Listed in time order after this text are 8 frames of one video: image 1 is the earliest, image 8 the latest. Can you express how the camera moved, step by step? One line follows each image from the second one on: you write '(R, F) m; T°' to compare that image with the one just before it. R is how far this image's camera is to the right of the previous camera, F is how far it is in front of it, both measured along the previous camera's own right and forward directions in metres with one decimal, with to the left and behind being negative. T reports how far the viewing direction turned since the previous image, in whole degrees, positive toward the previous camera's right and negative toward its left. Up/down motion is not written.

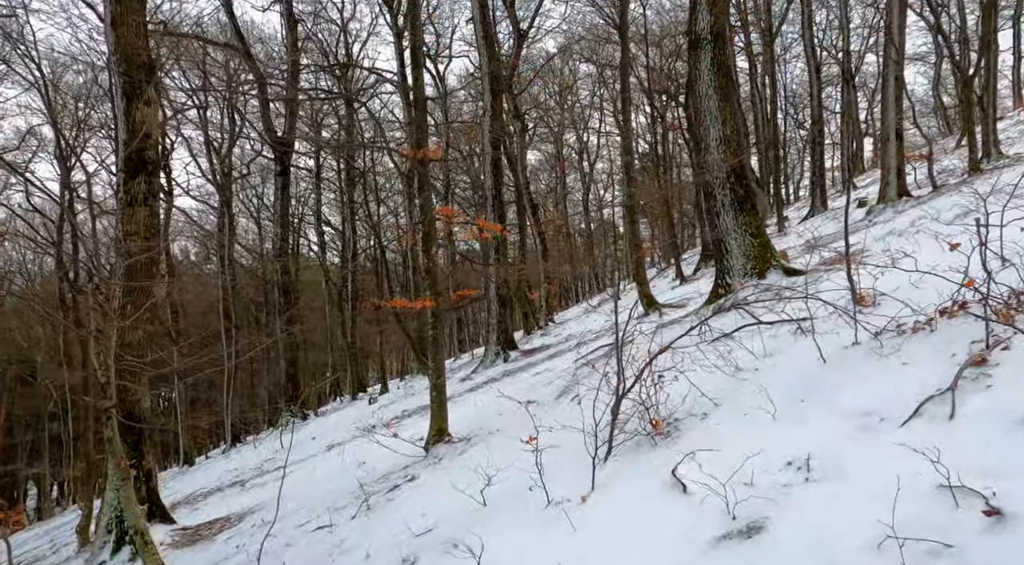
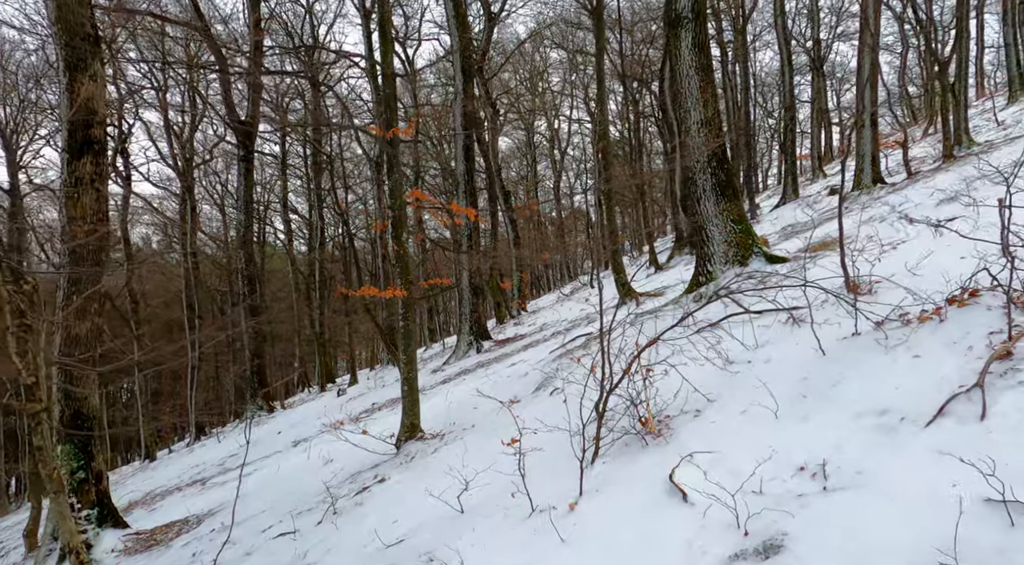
(0.0, +0.4) m; +2°
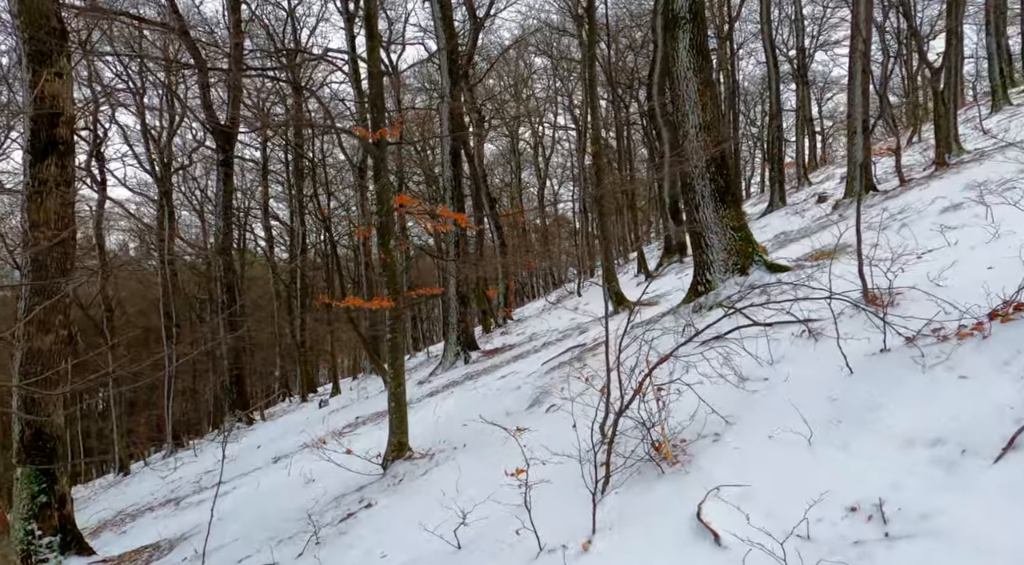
(-0.1, +0.4) m; +1°
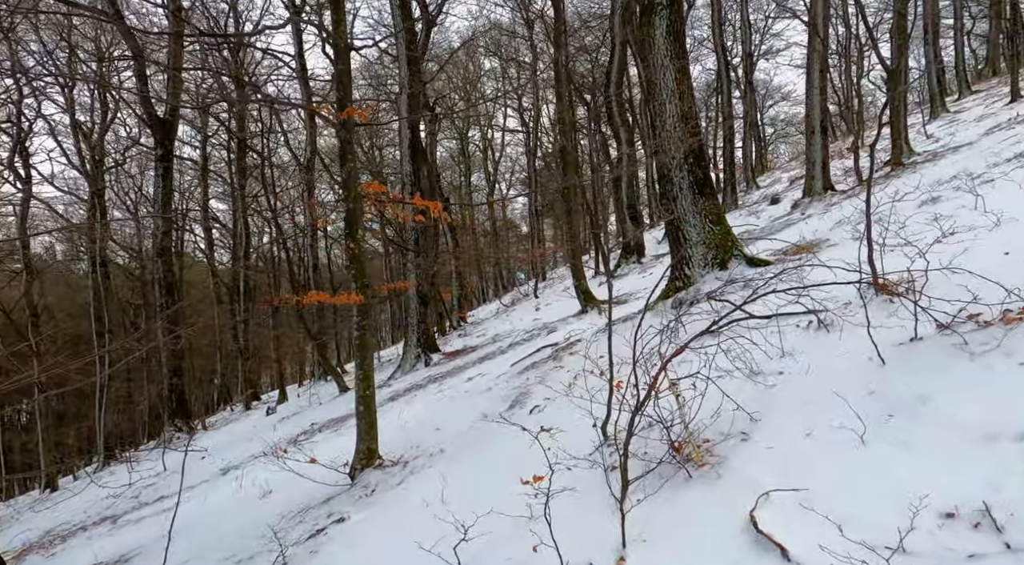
(-0.3, +0.5) m; +4°
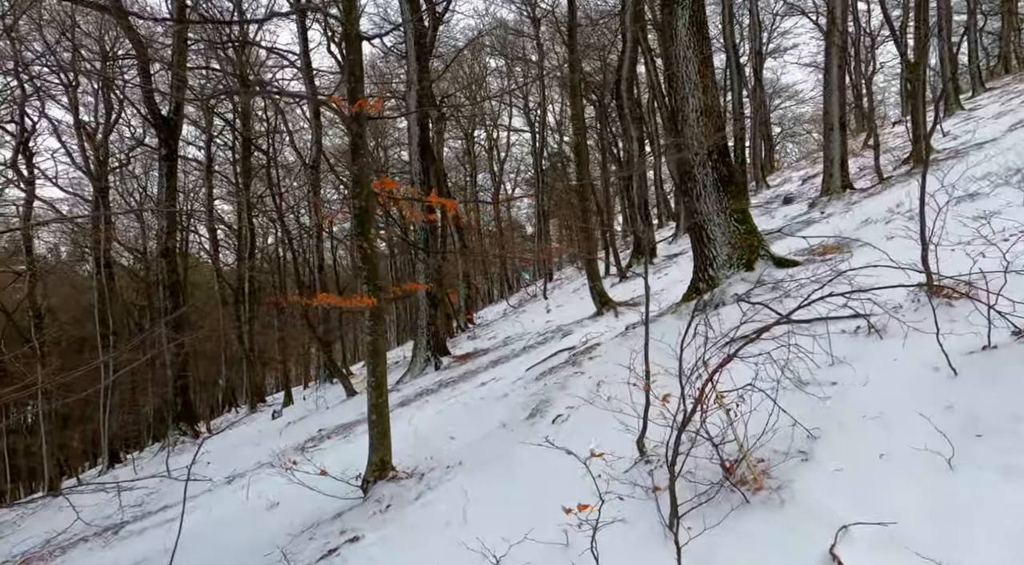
(-0.1, +0.4) m; 0°
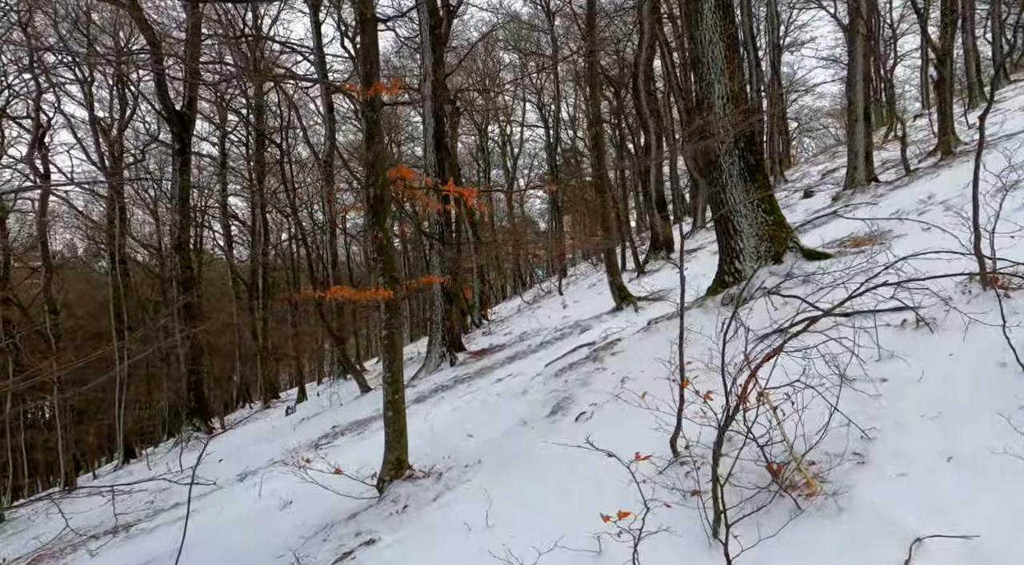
(-0.1, +0.3) m; -1°
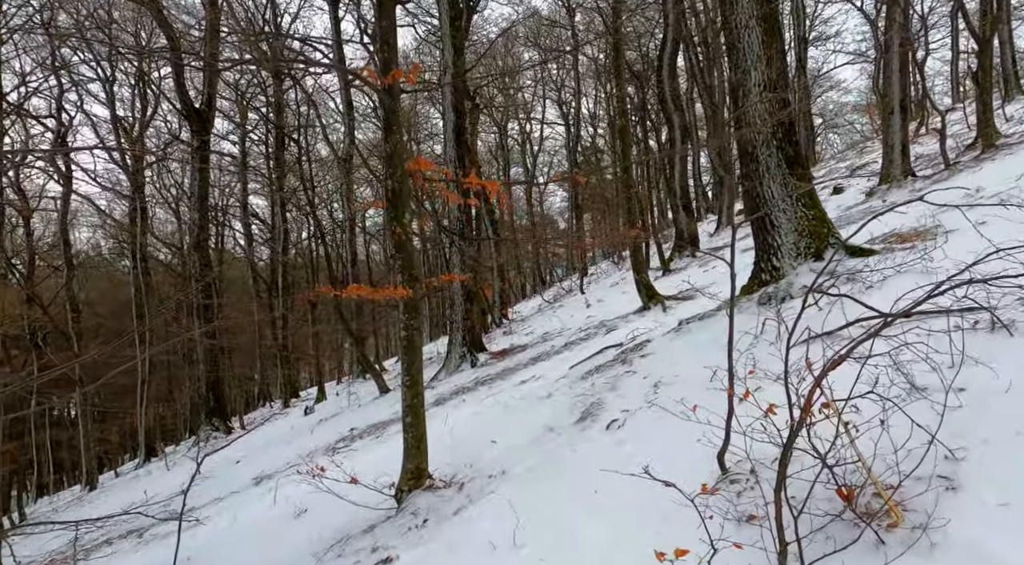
(0.0, +0.4) m; -1°
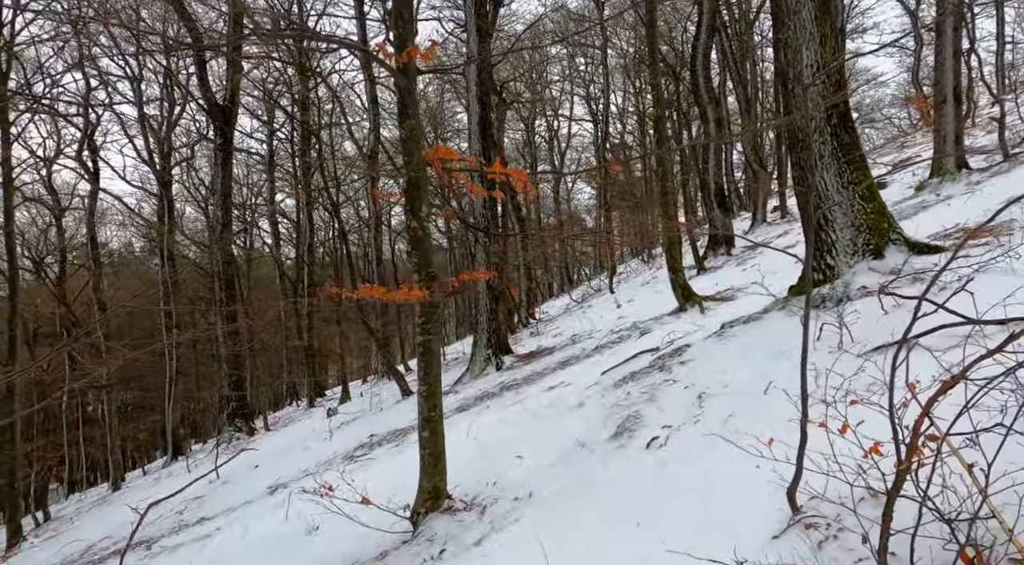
(0.0, +0.6) m; -2°
